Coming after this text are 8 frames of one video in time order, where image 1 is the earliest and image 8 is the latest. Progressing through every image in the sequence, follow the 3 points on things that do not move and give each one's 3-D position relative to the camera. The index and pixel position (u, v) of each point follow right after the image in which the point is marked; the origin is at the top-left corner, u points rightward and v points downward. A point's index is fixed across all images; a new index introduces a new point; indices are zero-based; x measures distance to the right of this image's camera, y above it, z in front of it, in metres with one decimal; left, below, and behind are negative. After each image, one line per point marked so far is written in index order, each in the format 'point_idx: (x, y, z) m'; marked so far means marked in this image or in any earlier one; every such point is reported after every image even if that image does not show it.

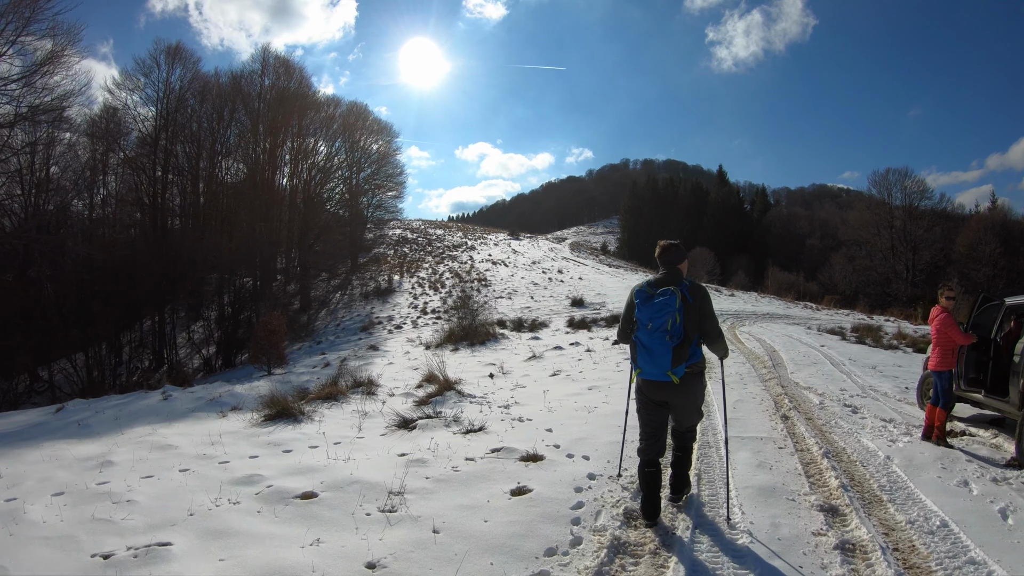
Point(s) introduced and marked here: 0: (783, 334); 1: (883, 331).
0: (+7.6, -1.3, +13.9) m
1: (+14.6, -1.7, +19.2) m
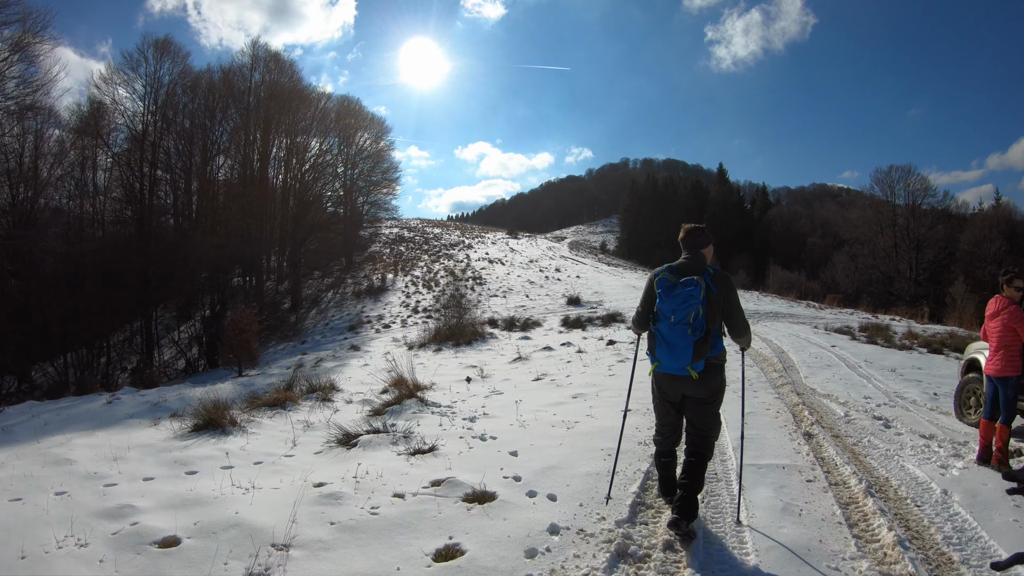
0: (+7.3, -1.2, +12.9) m
1: (+14.3, -1.6, +18.2) m
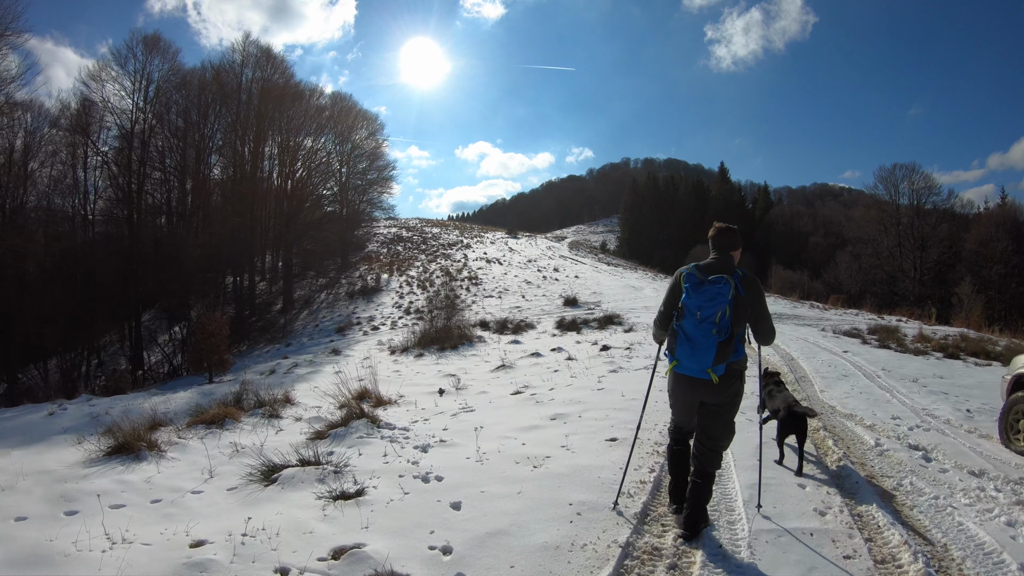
0: (+7.0, -1.2, +12.1) m
1: (+14.0, -1.6, +17.4) m
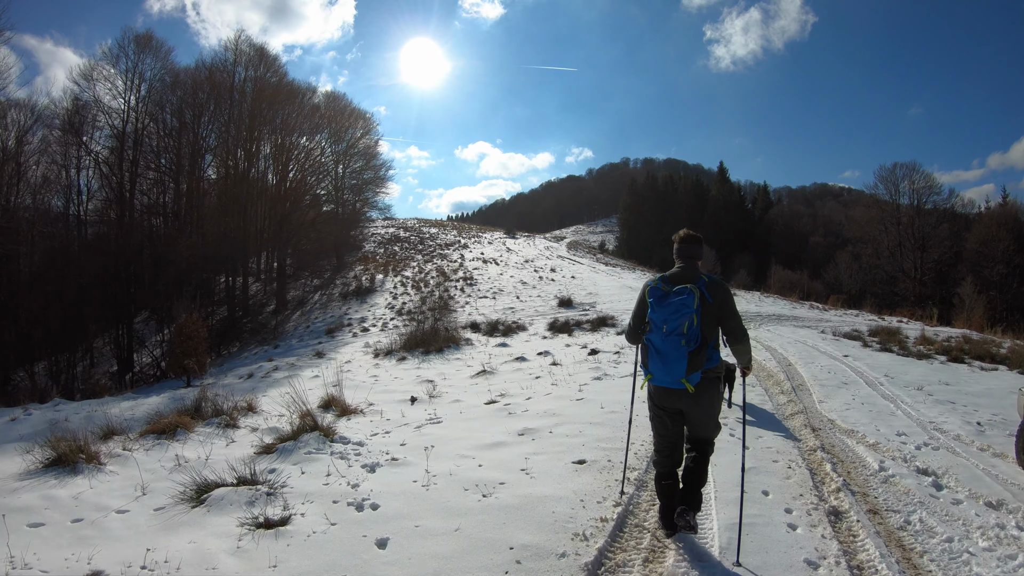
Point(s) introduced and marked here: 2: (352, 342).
0: (+6.7, -1.2, +11.6) m
1: (+13.6, -1.7, +16.9) m
2: (-5.8, -1.9, +17.6) m
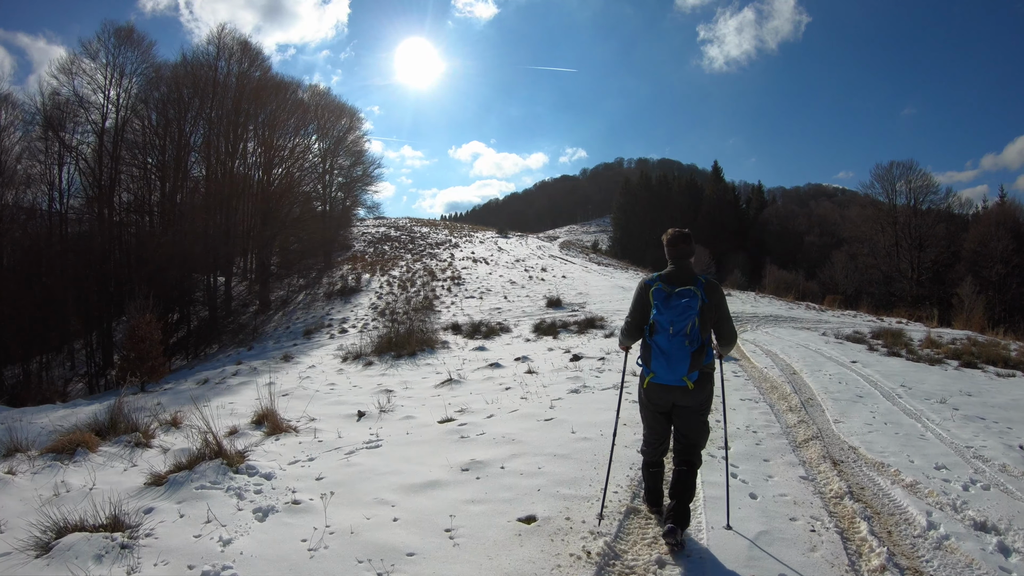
0: (+6.2, -1.2, +10.7) m
1: (+13.1, -1.6, +16.1) m
2: (-6.3, -1.9, +16.5) m
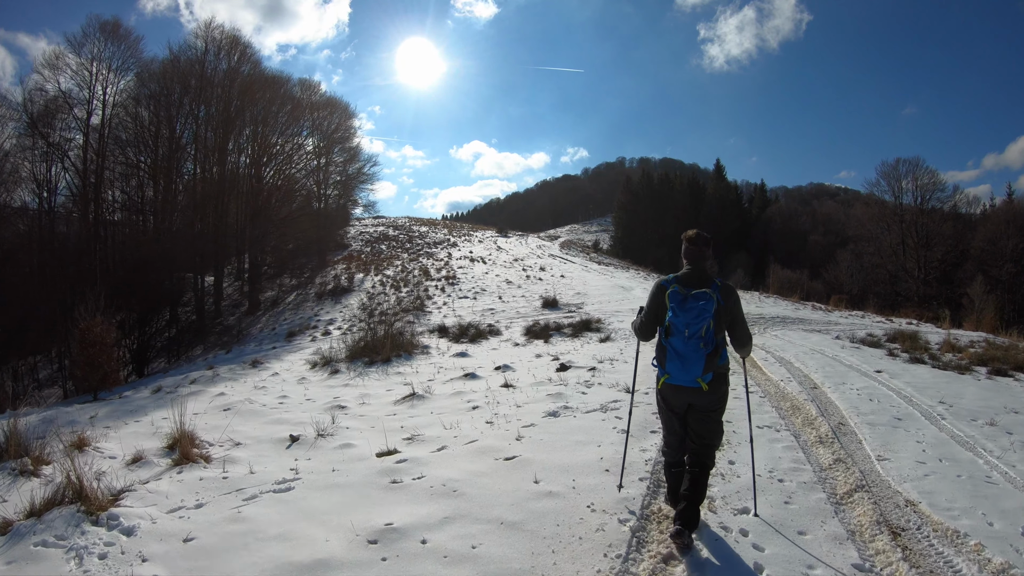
0: (+5.8, -1.2, +9.7) m
1: (+12.8, -1.6, +15.0) m
2: (-6.7, -1.9, +15.5) m
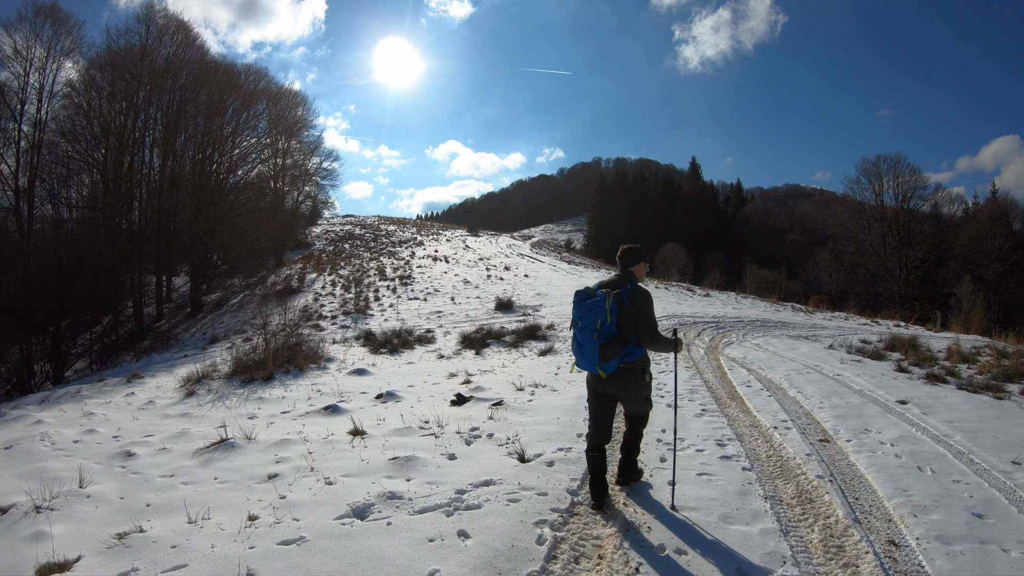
0: (+4.4, -1.2, +7.5) m
1: (+11.2, -1.6, +13.0) m
2: (-8.2, -1.9, +13.0) m
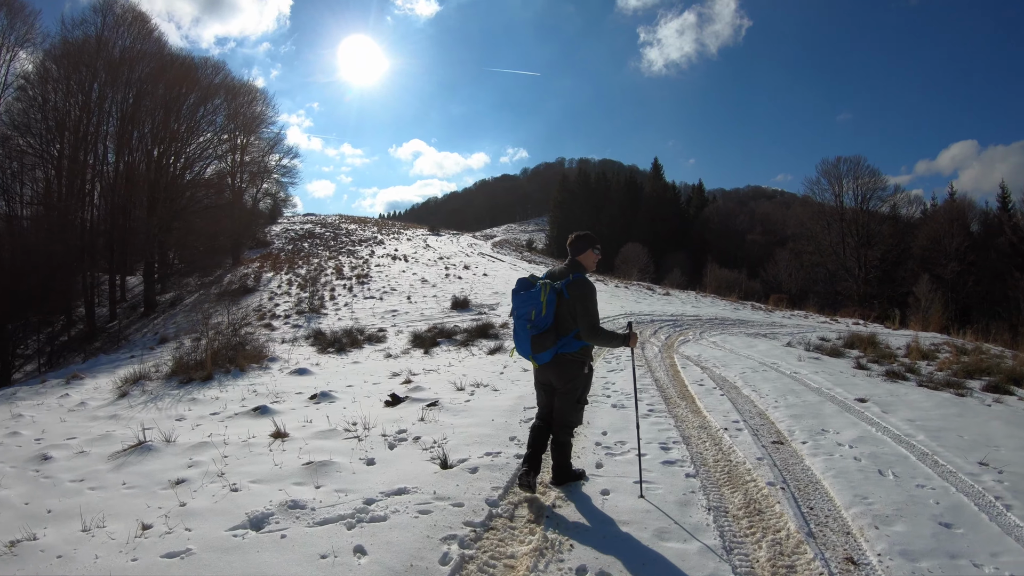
0: (+3.7, -1.1, +7.3) m
1: (+10.3, -1.6, +13.1) m
2: (-9.1, -1.9, +12.2) m
